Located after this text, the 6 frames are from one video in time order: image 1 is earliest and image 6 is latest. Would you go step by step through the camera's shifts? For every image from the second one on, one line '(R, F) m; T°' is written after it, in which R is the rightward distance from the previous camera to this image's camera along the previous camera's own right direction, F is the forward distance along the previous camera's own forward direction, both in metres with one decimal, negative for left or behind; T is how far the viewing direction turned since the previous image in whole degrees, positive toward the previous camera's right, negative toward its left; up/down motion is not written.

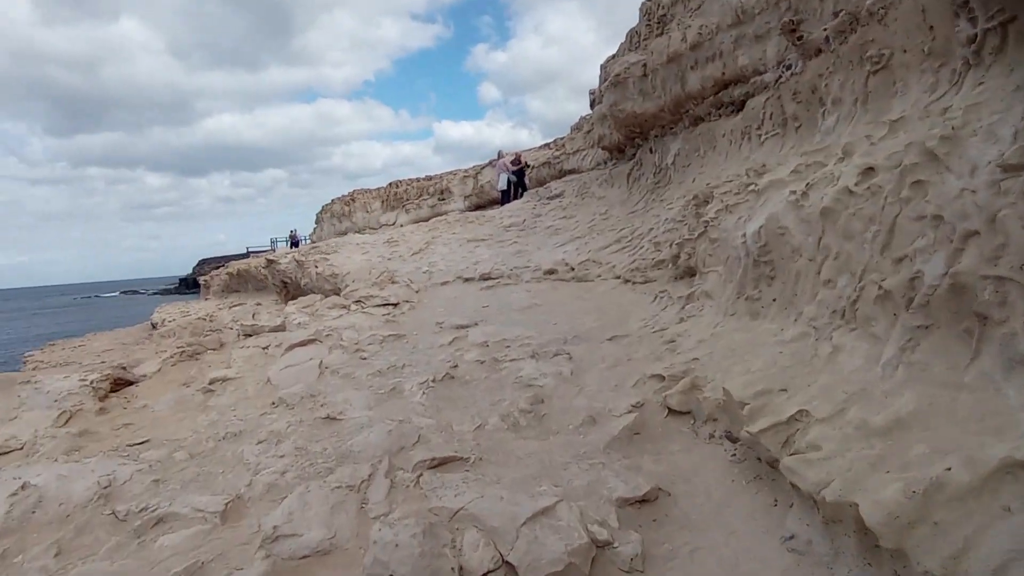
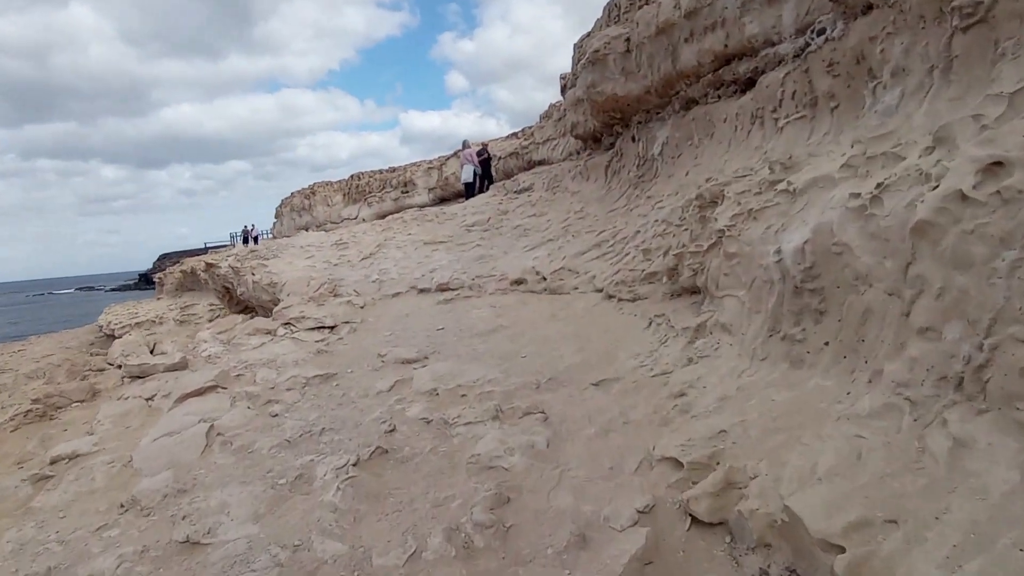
(+0.1, +1.1) m; +3°
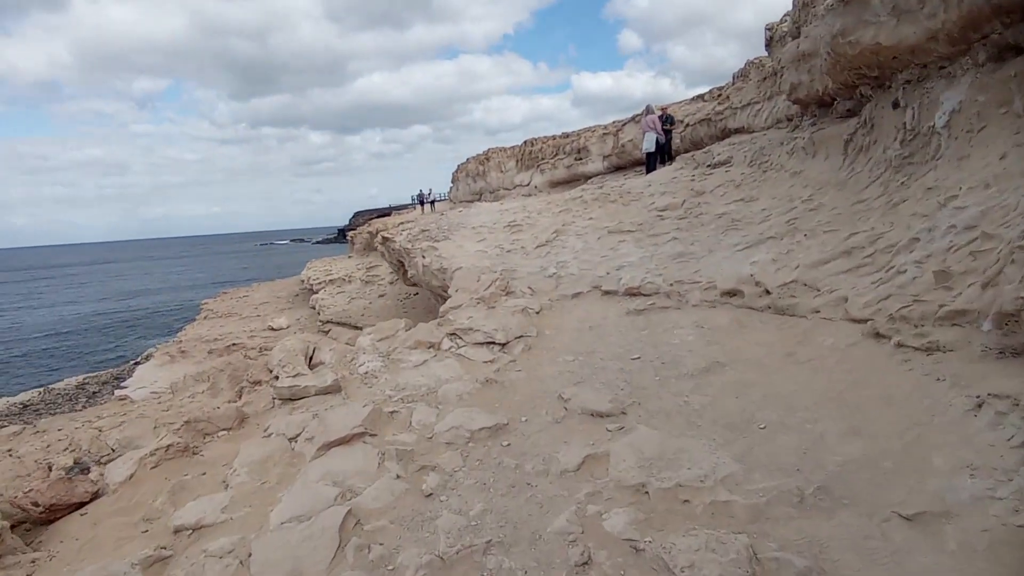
(-0.4, +1.1) m; -15°
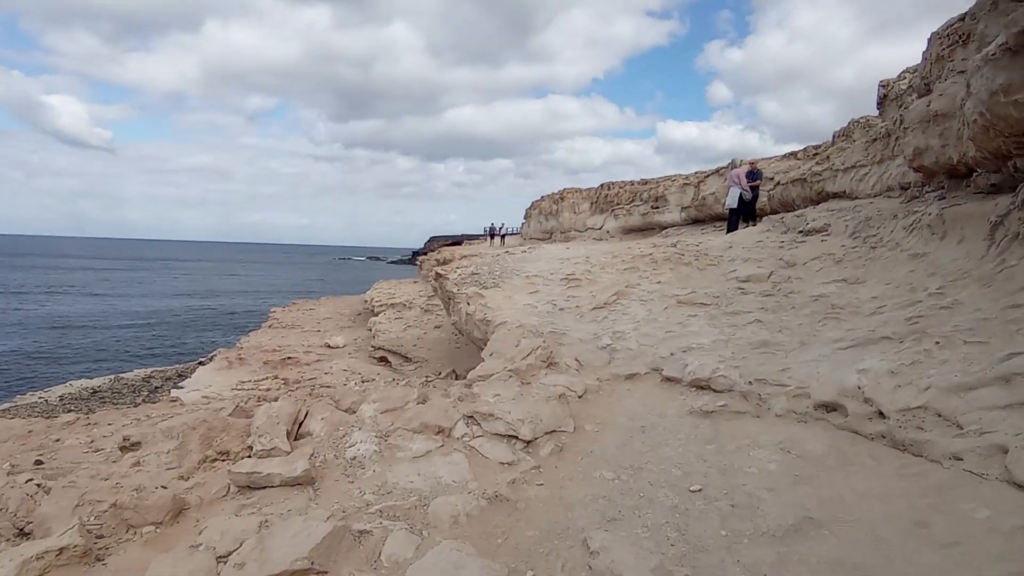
(+0.1, +0.9) m; -6°
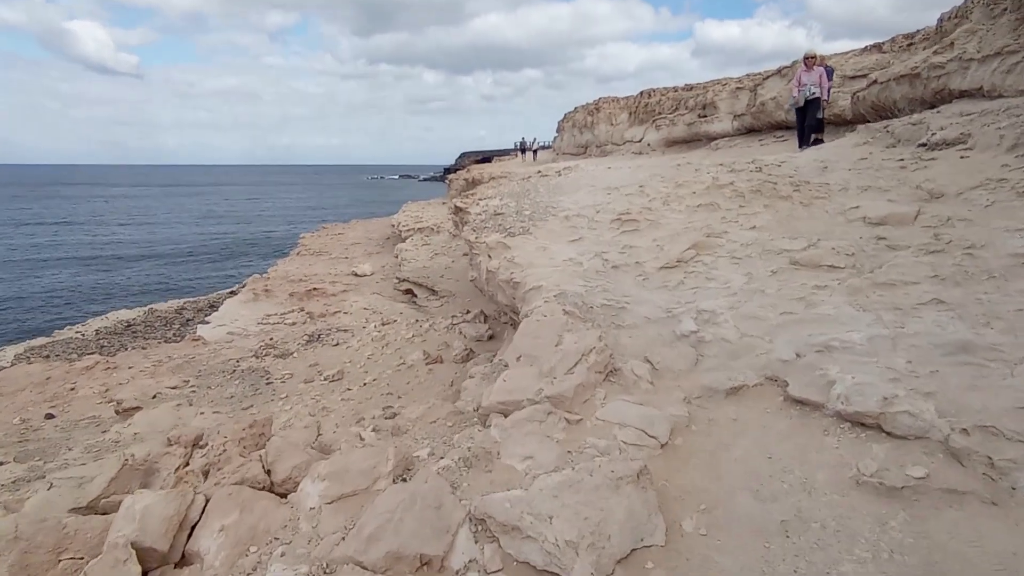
(0.0, +2.0) m; -3°
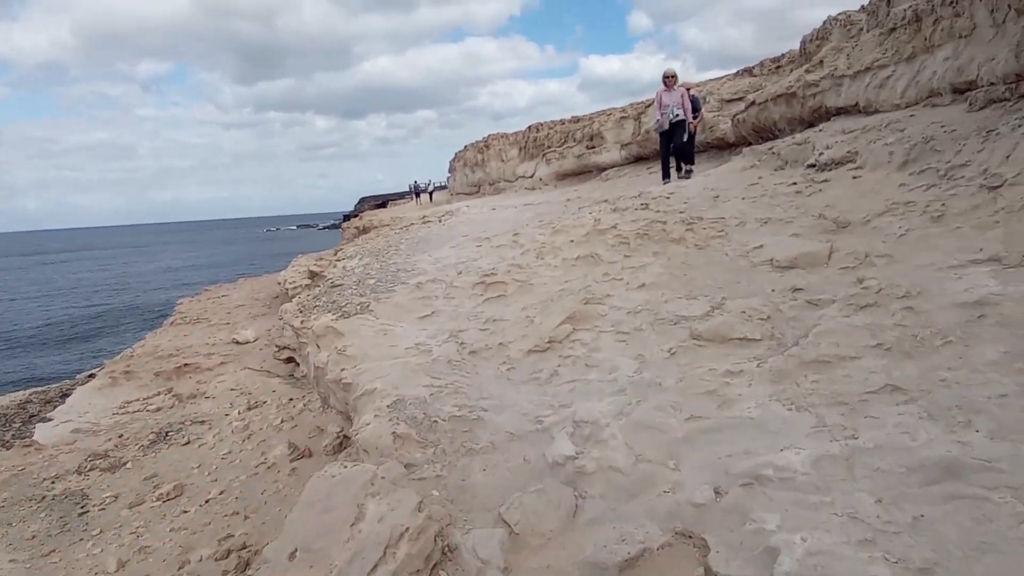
(+0.6, +1.2) m; +8°
